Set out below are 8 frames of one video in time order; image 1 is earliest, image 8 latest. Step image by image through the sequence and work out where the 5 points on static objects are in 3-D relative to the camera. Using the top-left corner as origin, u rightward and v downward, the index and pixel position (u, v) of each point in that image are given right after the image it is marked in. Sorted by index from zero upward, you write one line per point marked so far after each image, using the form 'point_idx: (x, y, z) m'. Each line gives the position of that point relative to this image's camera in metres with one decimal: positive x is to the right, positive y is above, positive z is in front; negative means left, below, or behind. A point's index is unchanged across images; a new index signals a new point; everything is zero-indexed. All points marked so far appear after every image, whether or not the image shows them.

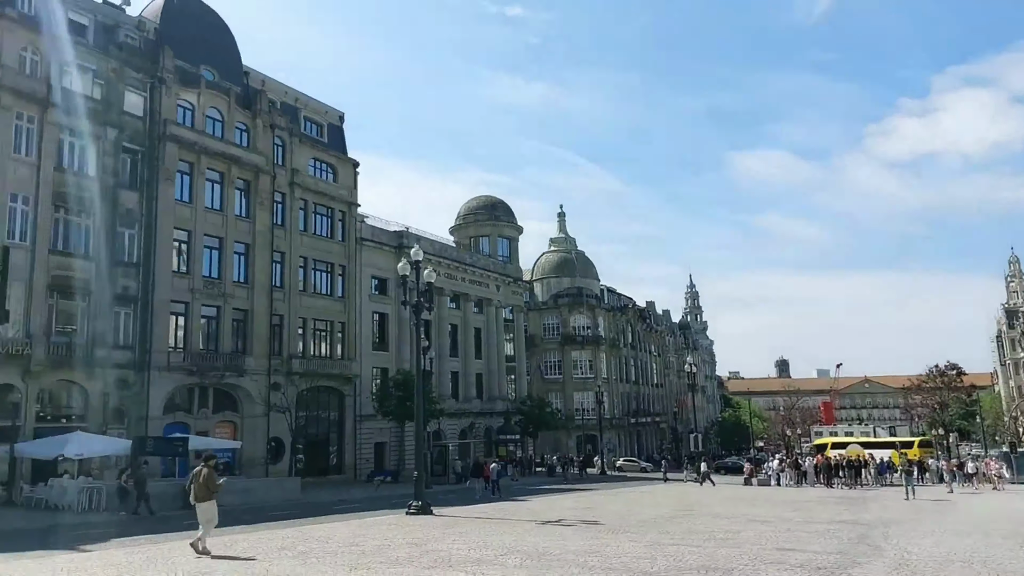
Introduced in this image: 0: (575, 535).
0: (+1.5, -5.8, +17.0) m
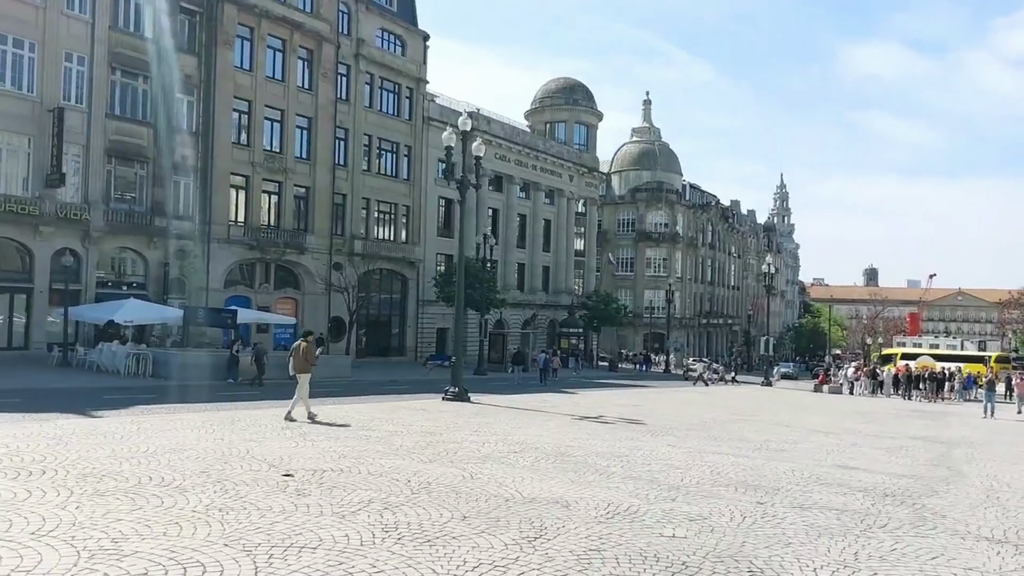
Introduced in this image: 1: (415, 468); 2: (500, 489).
0: (+2.1, -3.2, +15.5) m
1: (-1.4, -2.6, +10.0) m
2: (-0.2, -2.5, +9.0) m
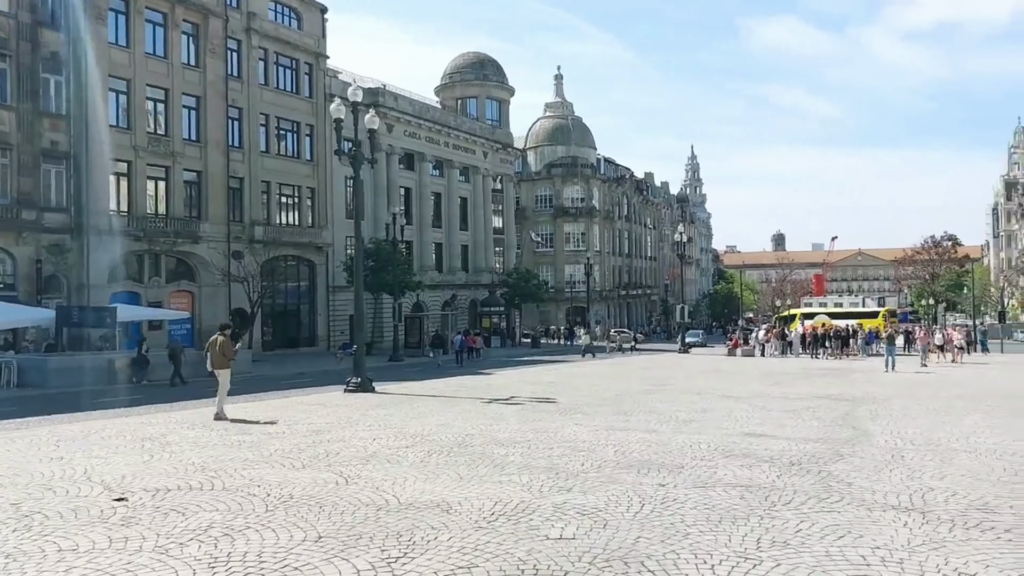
0: (0.0, -2.7, +14.7) m
1: (-2.8, -2.4, +8.8) m
2: (-1.5, -2.3, +8.0) m
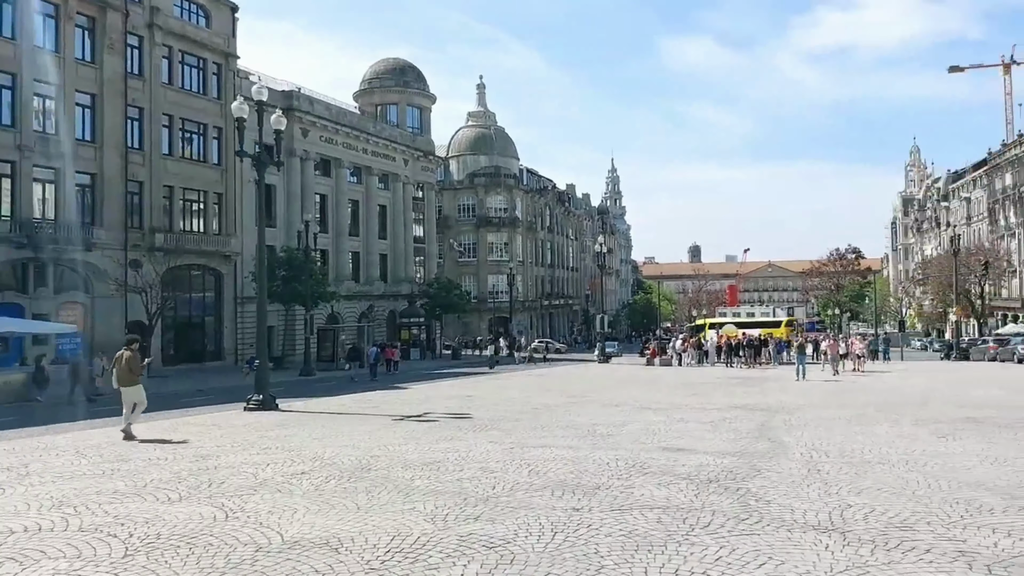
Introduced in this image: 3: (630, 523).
0: (-1.7, -2.9, +13.9) m
1: (-3.9, -2.5, +7.8) m
2: (-2.5, -2.4, +7.1) m
3: (+1.2, -2.4, +7.5) m
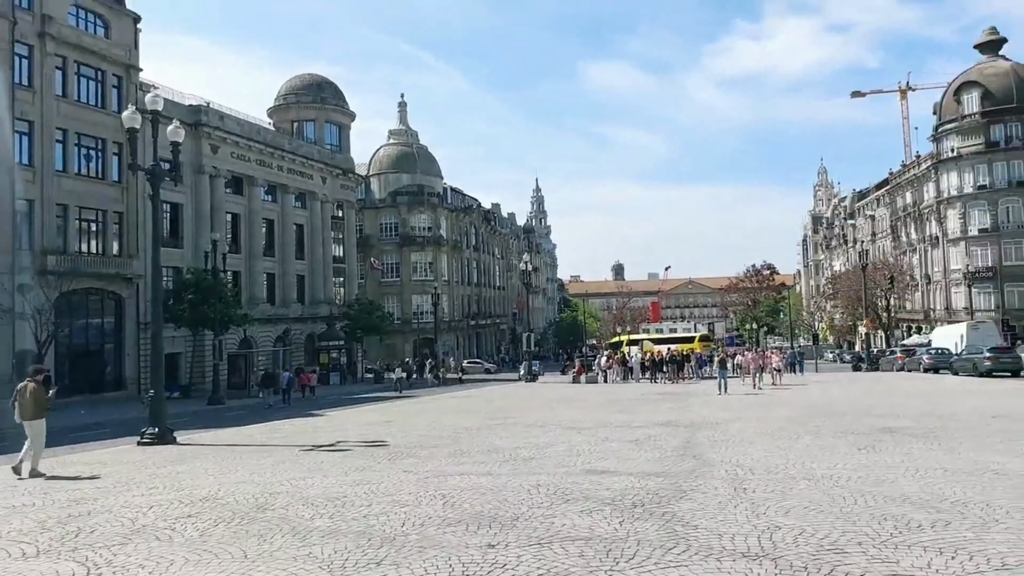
0: (-3.1, -3.2, +12.9) m
1: (-4.8, -2.7, +6.6) m
2: (-3.3, -2.6, +6.1) m
3: (+0.4, -2.6, +6.8) m
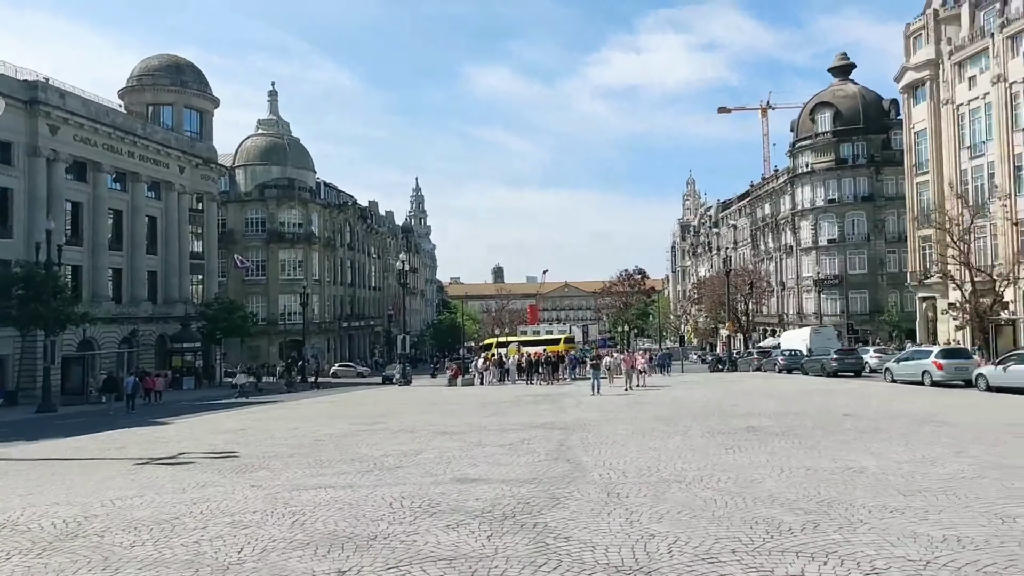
0: (-5.4, -3.1, +11.4) m
1: (-5.9, -2.5, +5.0) m
2: (-4.4, -2.5, +4.7) m
3: (-0.9, -2.5, +6.0) m
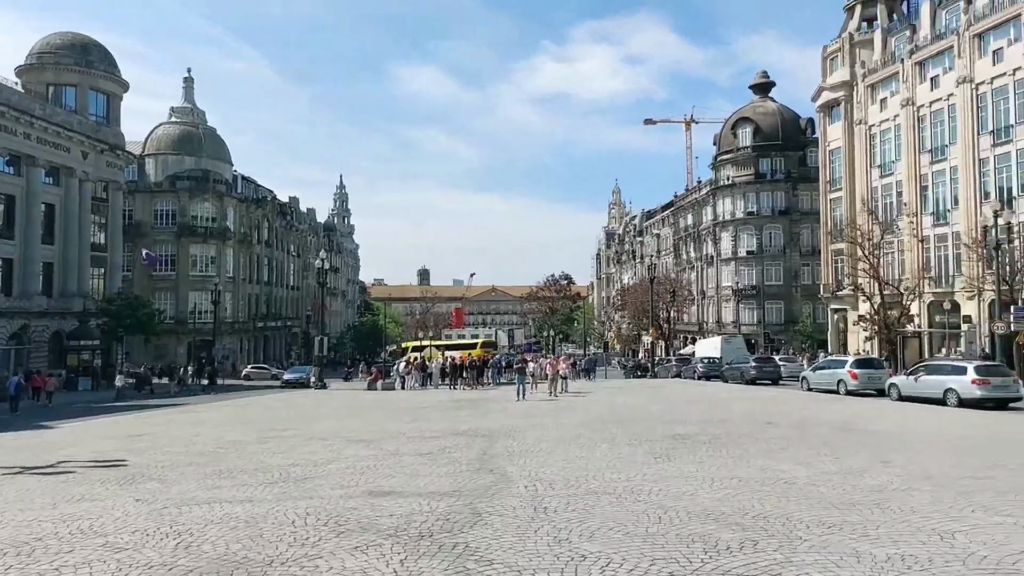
0: (-6.5, -2.9, +10.1) m
1: (-6.4, -2.3, +3.5) m
2: (-4.9, -2.3, +3.4) m
3: (-1.5, -2.4, +5.1) m
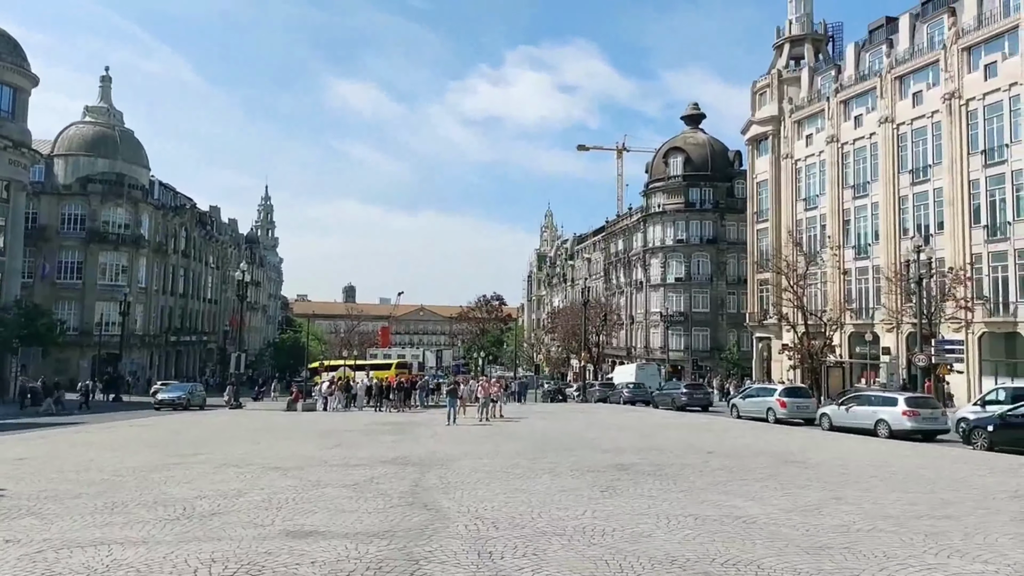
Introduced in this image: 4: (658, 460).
0: (-7.2, -2.9, +8.3) m
1: (-6.4, -2.2, +1.9) m
2: (-4.9, -2.2, +1.9) m
3: (-1.7, -2.4, +4.0) m
4: (+3.5, -4.1, +17.3) m
